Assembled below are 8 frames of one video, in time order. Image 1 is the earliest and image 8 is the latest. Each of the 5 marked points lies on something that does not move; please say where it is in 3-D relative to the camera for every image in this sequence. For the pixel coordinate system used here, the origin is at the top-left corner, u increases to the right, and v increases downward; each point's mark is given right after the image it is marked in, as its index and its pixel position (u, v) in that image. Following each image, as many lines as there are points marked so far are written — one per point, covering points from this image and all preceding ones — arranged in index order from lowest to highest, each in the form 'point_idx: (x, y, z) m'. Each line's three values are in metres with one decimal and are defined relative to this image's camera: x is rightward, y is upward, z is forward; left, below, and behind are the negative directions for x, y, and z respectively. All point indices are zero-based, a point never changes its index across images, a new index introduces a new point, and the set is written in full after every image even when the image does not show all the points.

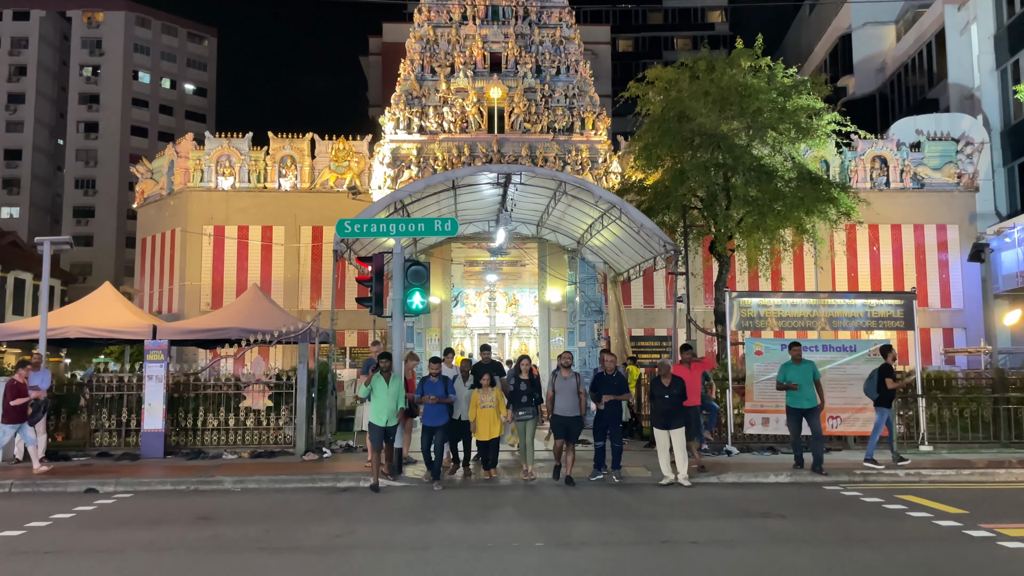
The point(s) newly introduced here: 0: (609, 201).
0: (+2.0, +1.8, +15.7) m
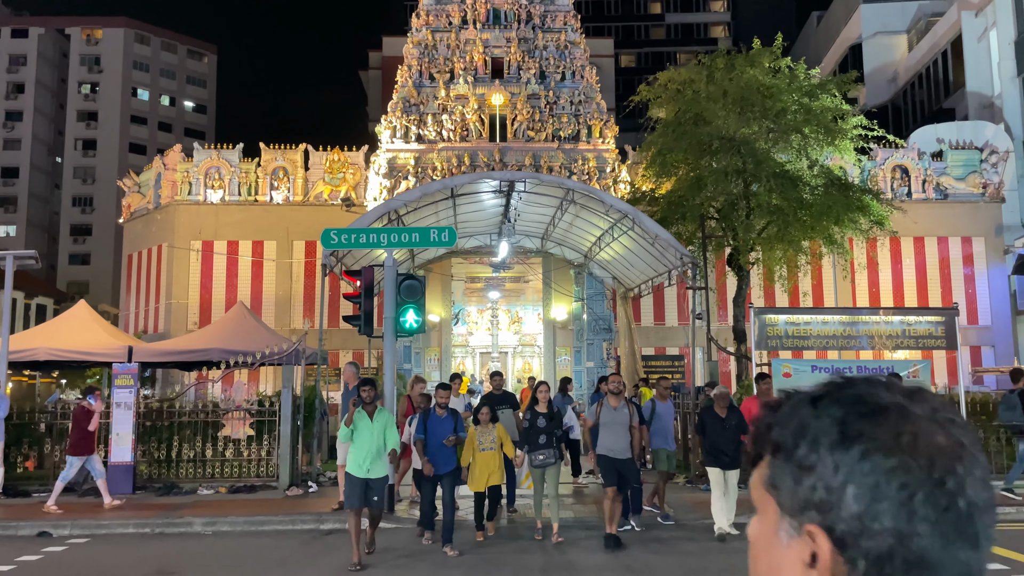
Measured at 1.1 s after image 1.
0: (+2.0, +1.5, +14.5) m
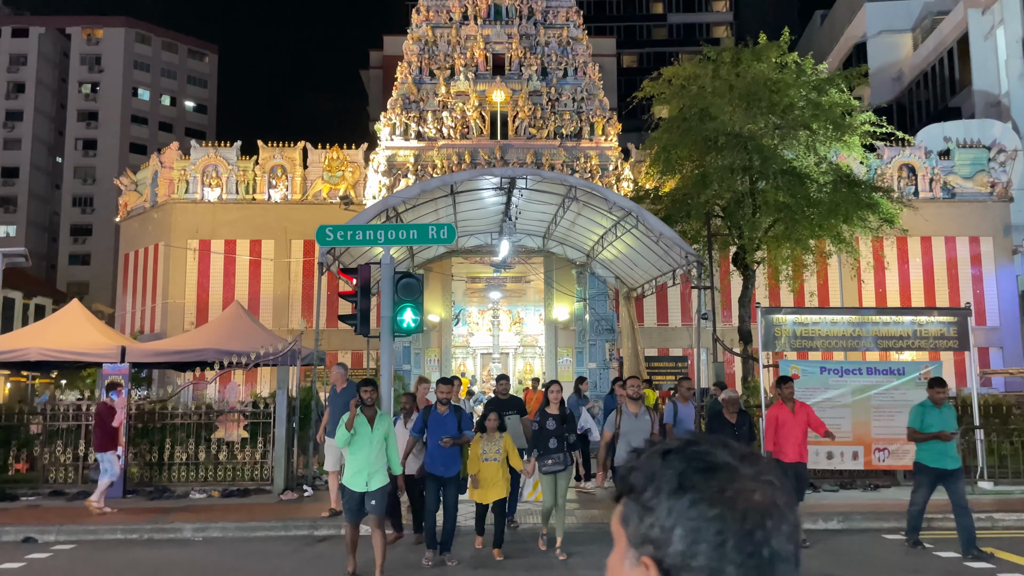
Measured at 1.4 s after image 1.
0: (+2.1, +1.5, +14.1) m
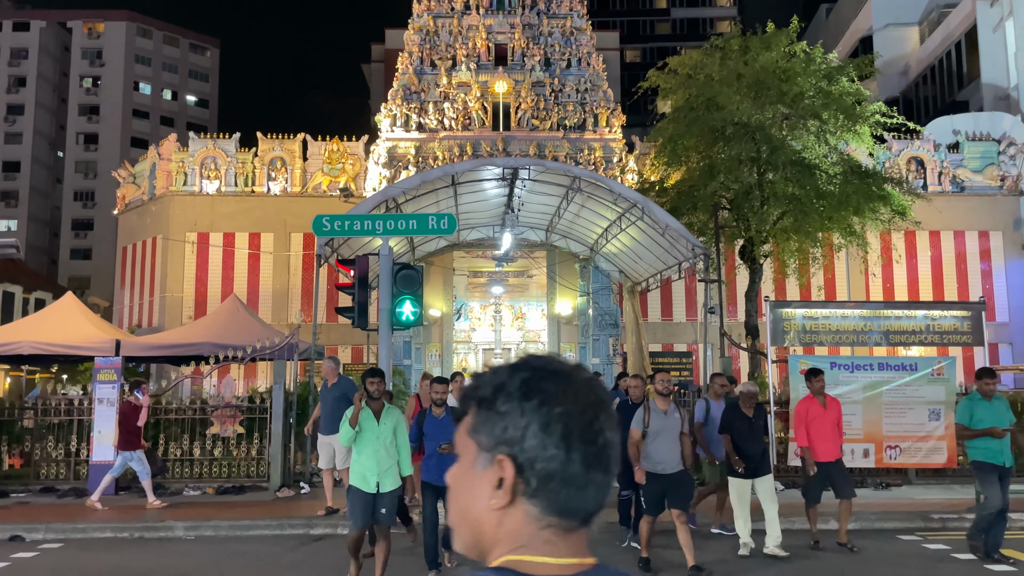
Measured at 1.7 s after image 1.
0: (+2.1, +1.6, +13.8) m
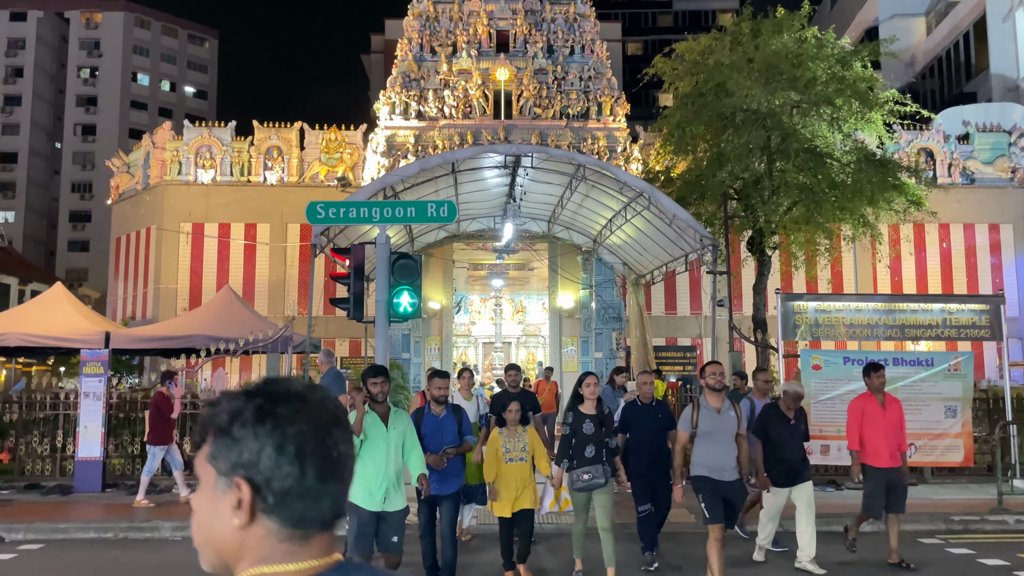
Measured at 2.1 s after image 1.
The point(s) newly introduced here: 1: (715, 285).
0: (+2.1, +1.7, +13.3) m
1: (+3.7, 0.0, +14.2) m
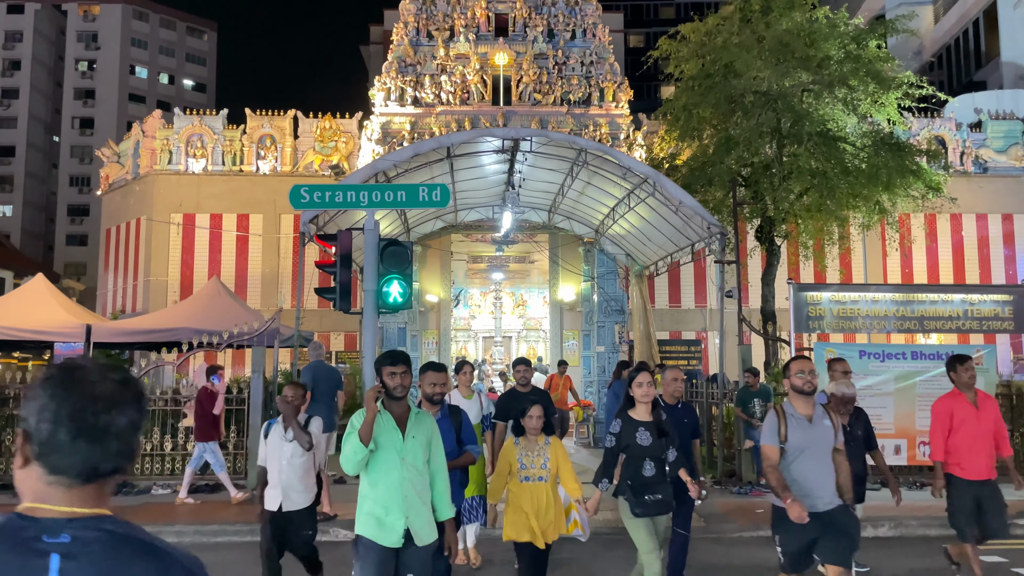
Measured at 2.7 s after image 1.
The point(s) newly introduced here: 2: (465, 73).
0: (+2.1, +1.9, +12.7) m
1: (+3.7, +0.2, +13.6) m
2: (-1.2, +5.3, +19.2) m
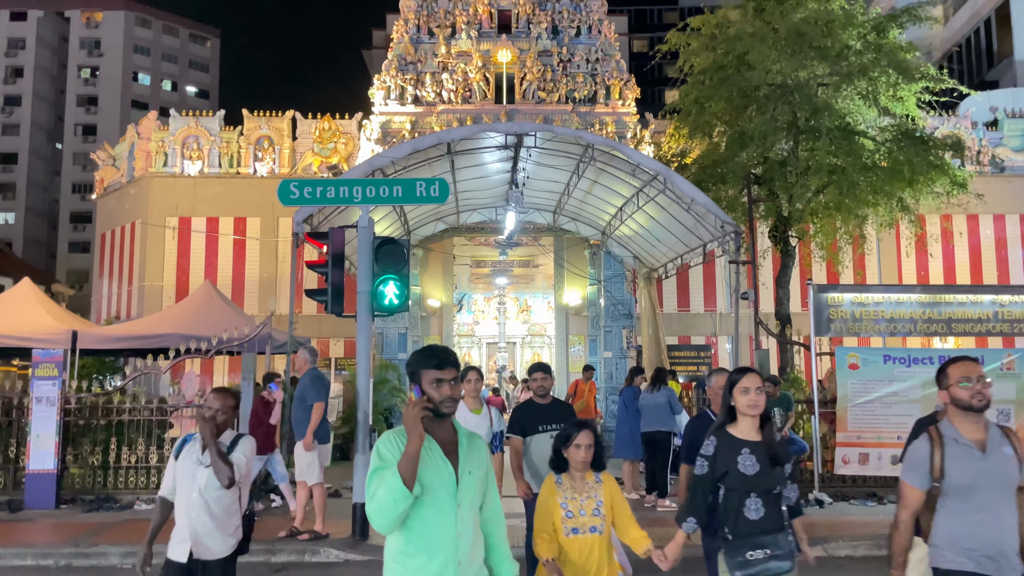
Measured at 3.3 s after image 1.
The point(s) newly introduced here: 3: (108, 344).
0: (+2.2, +1.9, +12.1) m
1: (+3.7, +0.2, +13.0) m
2: (-1.1, +5.2, +18.7) m
3: (-6.8, -0.9, +13.1) m
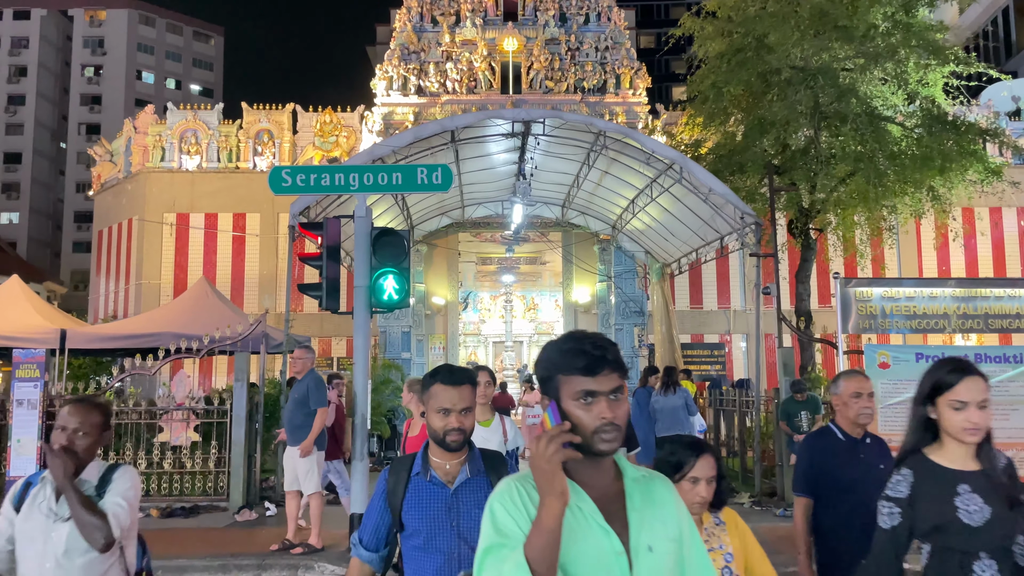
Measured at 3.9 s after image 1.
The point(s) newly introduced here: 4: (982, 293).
0: (+2.3, +1.9, +11.5) m
1: (+3.9, +0.3, +12.3) m
2: (-0.9, +5.3, +18.0) m
3: (-6.7, -0.9, +12.5) m
4: (+6.3, -0.1, +10.4) m
